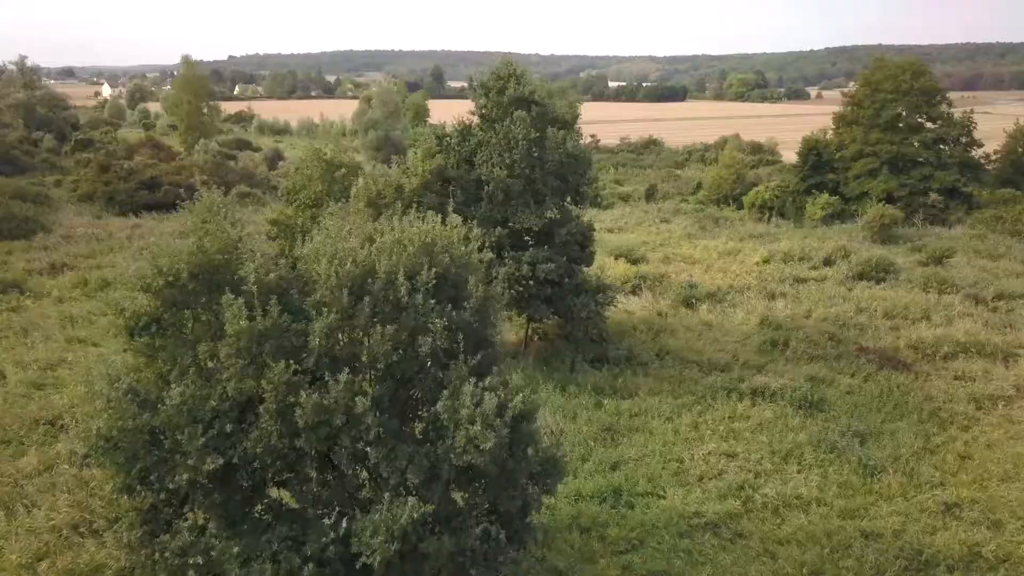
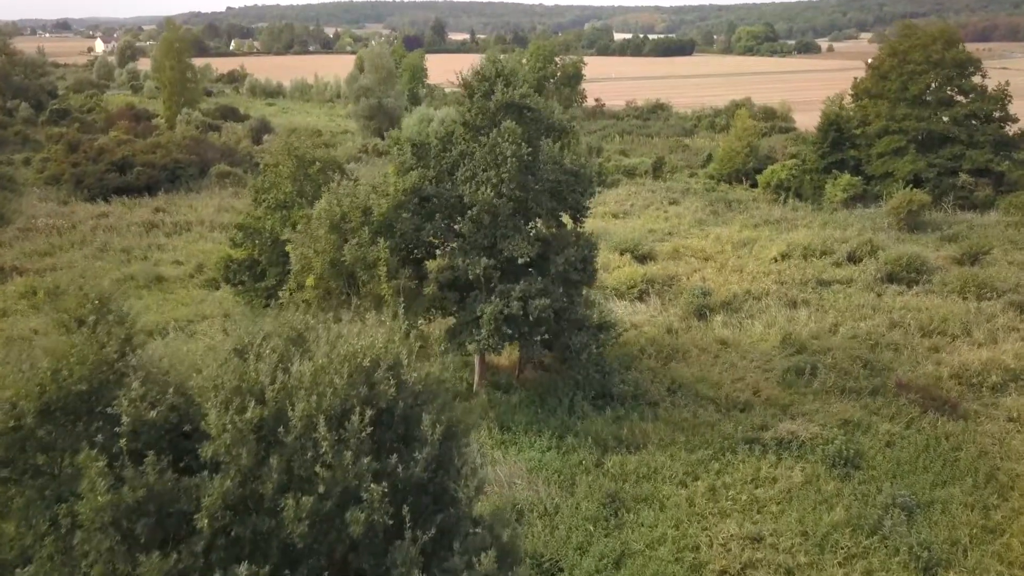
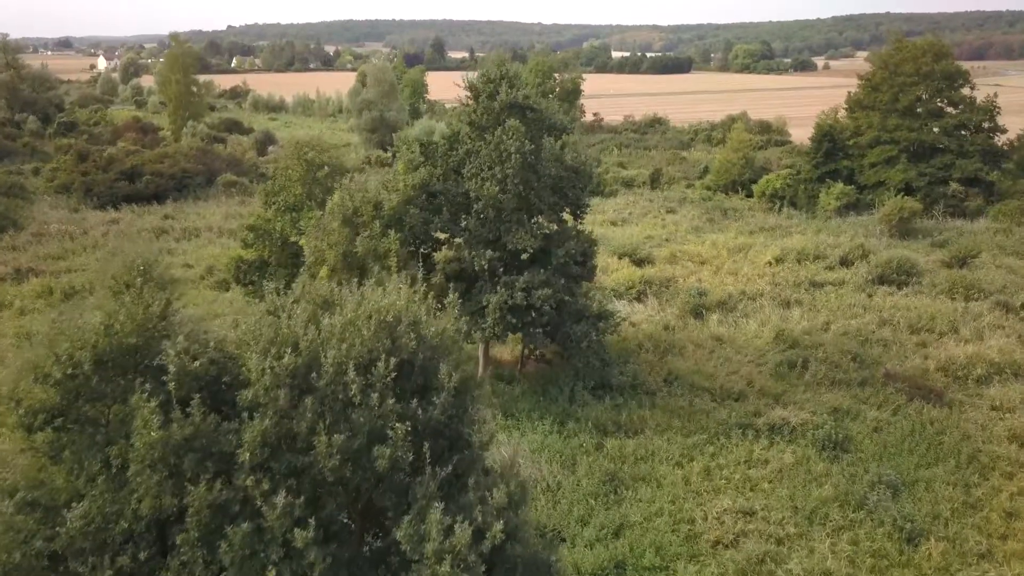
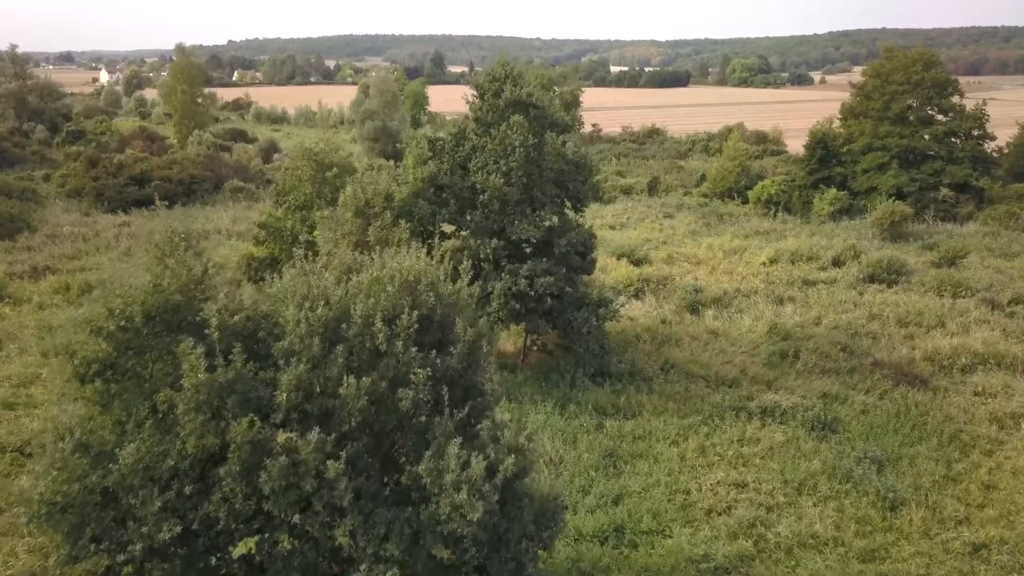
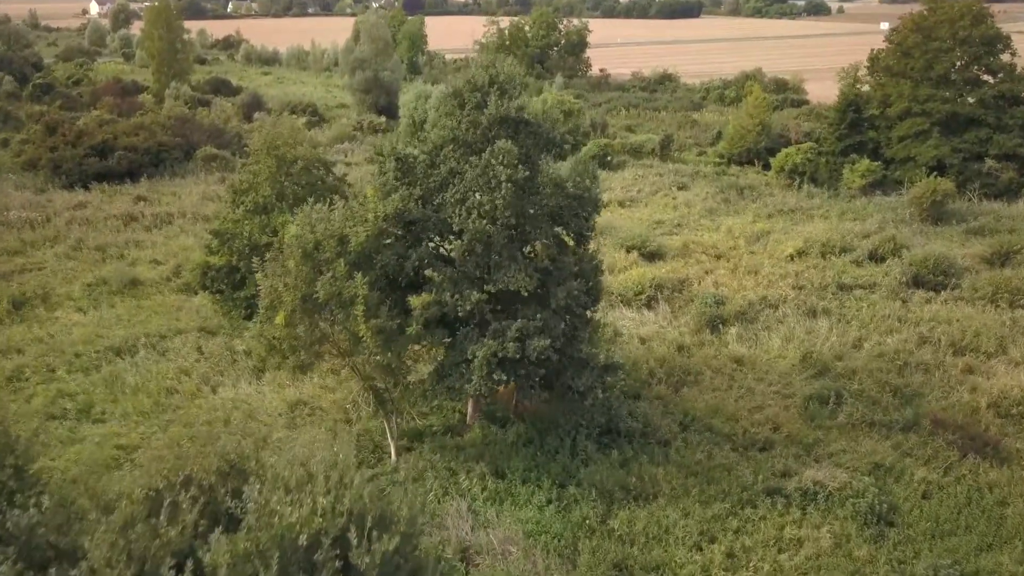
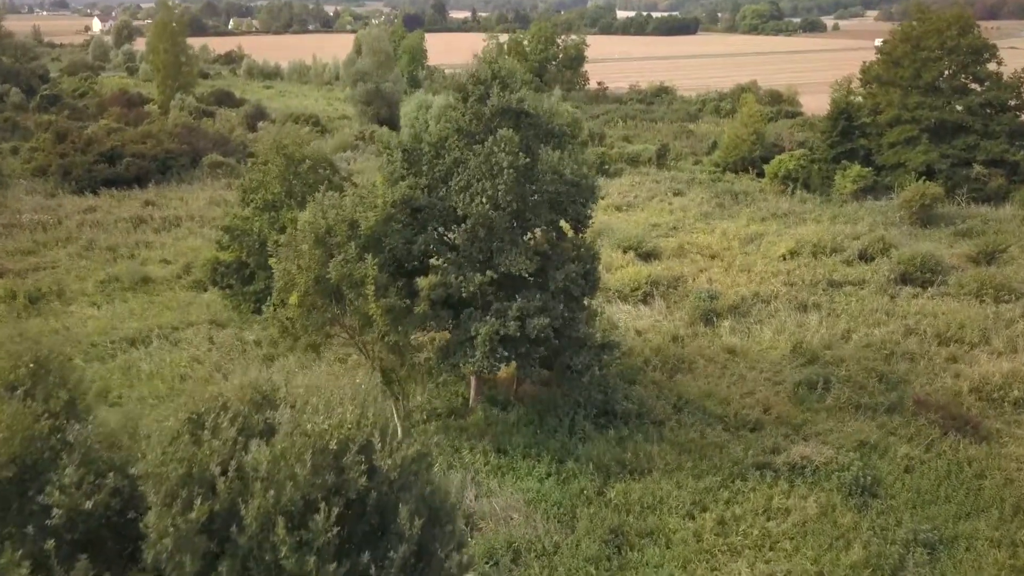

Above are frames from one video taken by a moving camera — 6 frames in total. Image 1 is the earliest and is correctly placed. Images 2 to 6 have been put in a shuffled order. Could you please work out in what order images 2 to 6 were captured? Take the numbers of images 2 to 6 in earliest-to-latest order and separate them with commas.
4, 3, 2, 6, 5
